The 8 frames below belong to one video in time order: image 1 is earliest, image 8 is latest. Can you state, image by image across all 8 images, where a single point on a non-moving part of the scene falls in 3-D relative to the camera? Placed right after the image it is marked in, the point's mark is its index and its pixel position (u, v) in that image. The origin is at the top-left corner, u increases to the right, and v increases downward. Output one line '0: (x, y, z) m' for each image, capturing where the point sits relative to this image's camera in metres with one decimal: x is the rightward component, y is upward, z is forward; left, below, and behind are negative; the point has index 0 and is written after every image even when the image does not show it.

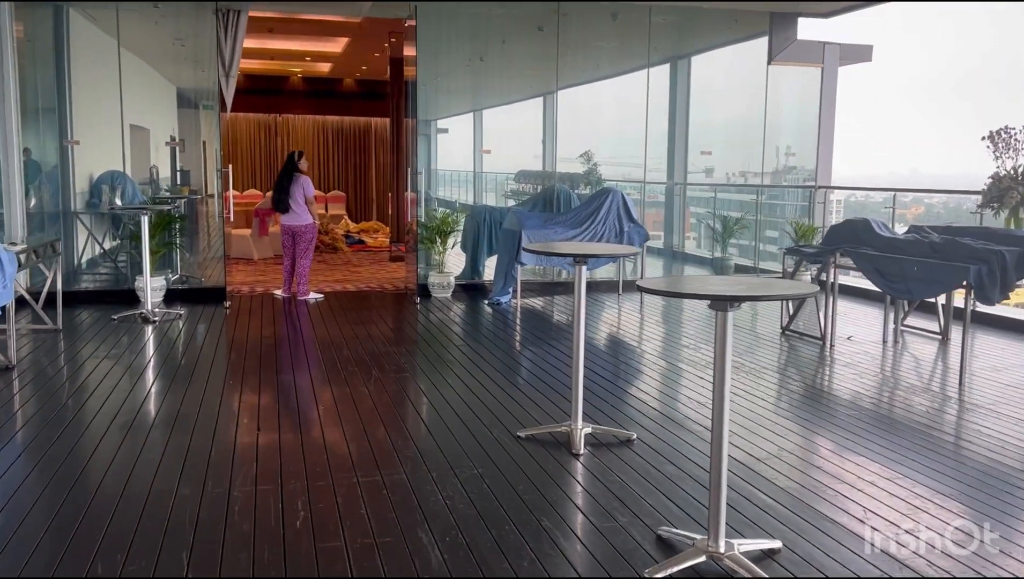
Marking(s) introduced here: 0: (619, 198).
0: (+0.9, +0.8, +7.5) m
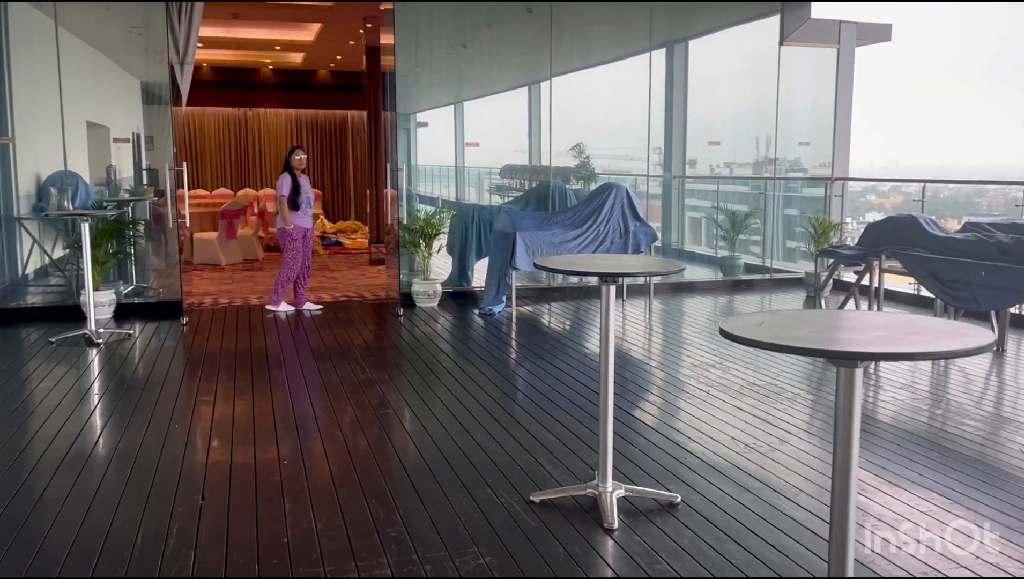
0: (+0.9, +0.7, +6.7) m
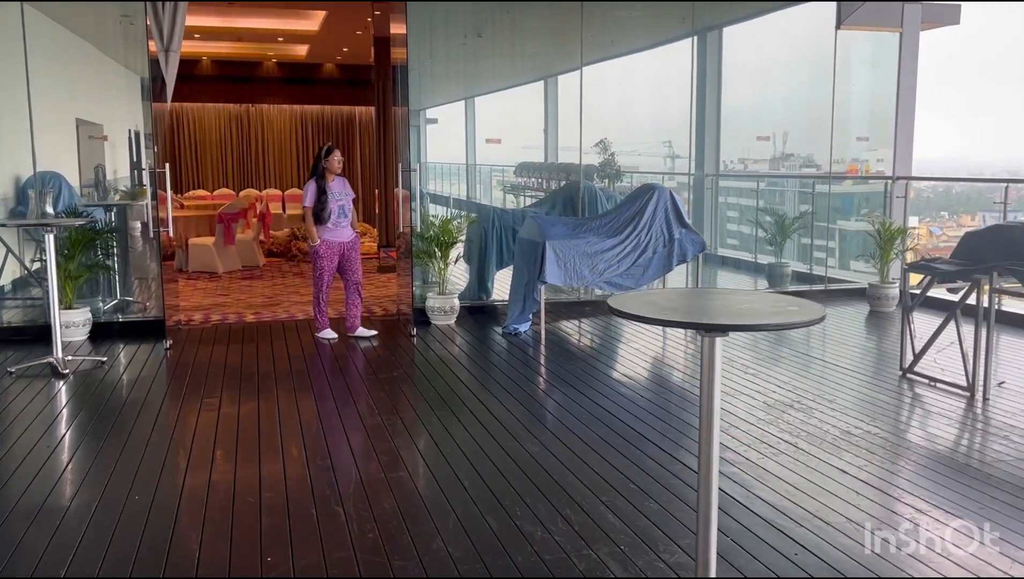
0: (+1.1, +0.6, +5.9) m
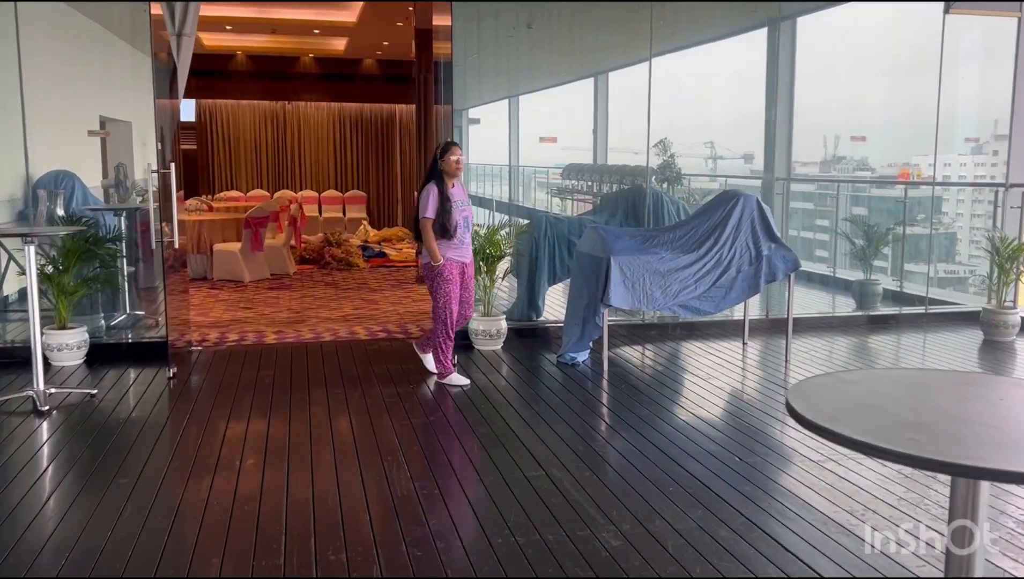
0: (+1.4, +0.5, +5.0) m
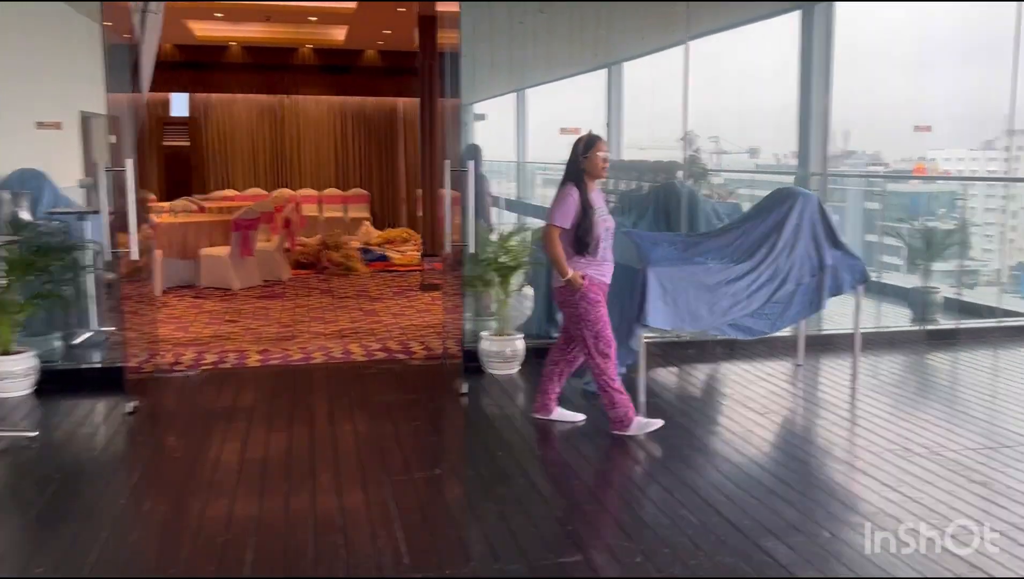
0: (+1.5, +0.4, +4.3) m
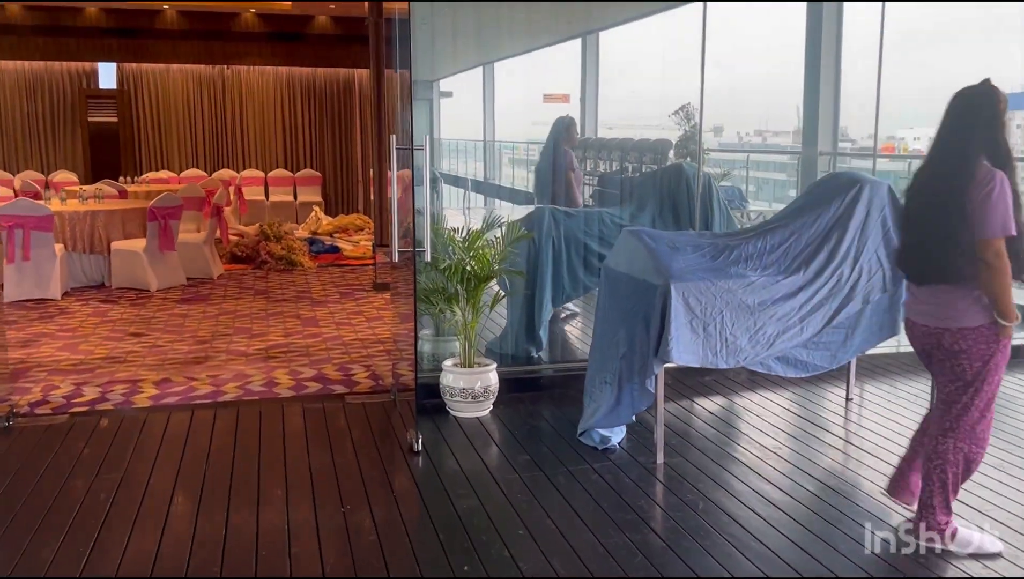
0: (+1.4, +0.3, +3.2) m
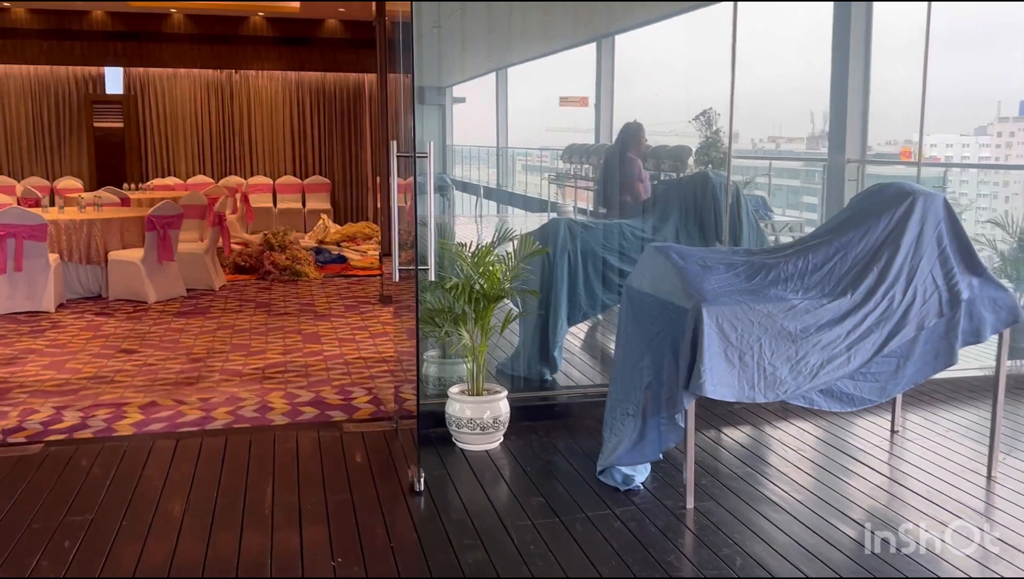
0: (+1.4, +0.3, +2.9) m
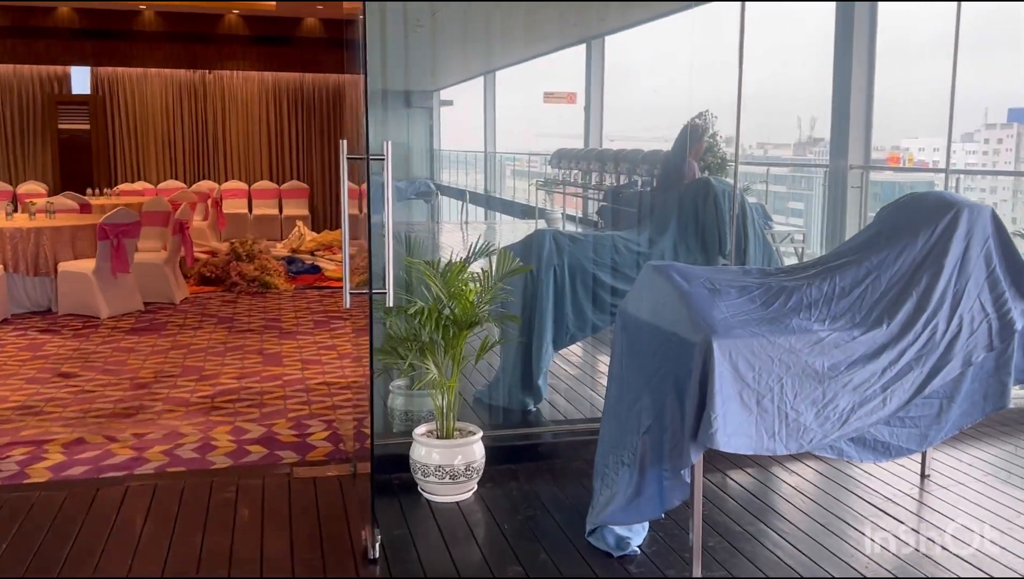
0: (+1.3, +0.2, +2.5) m
